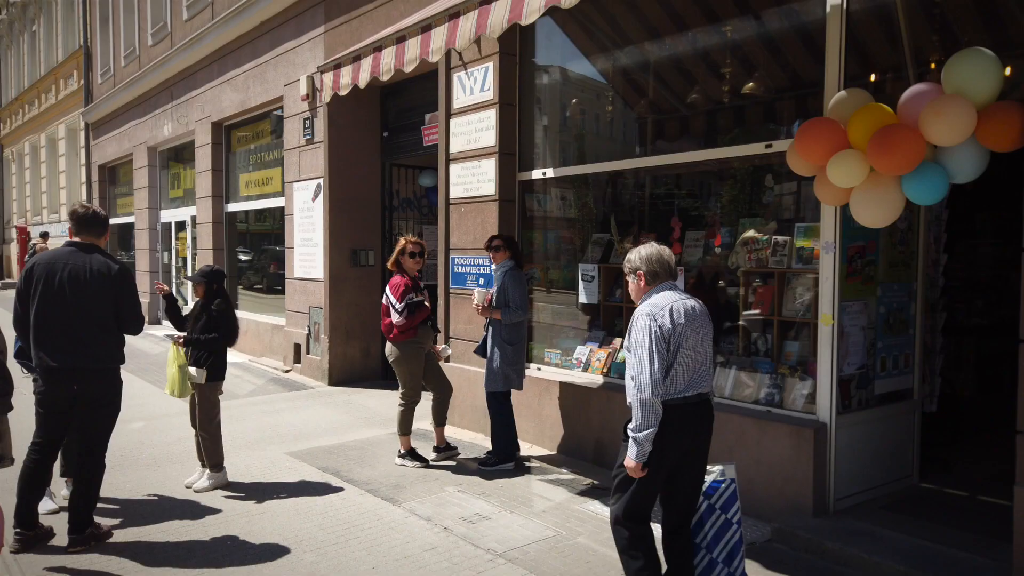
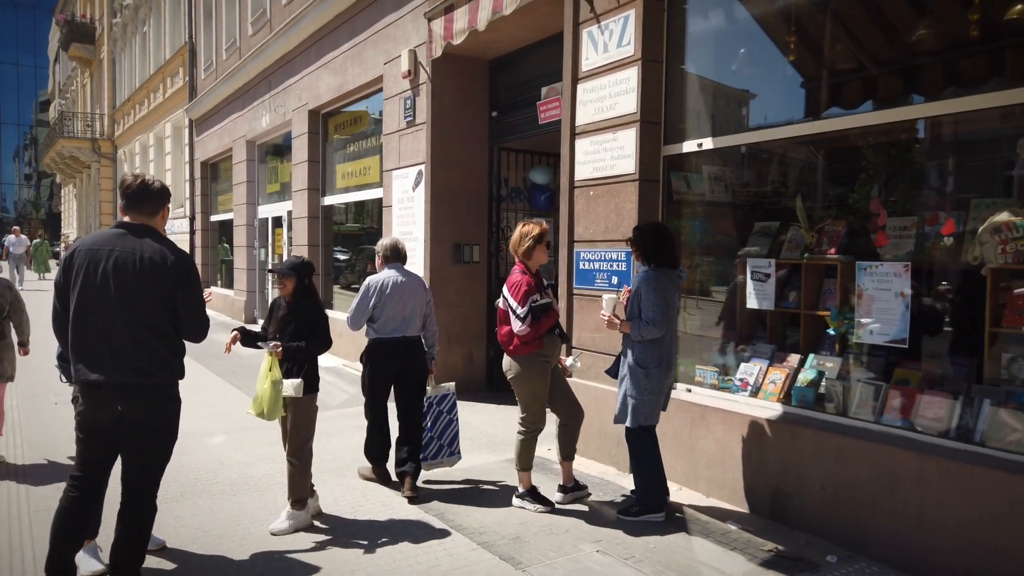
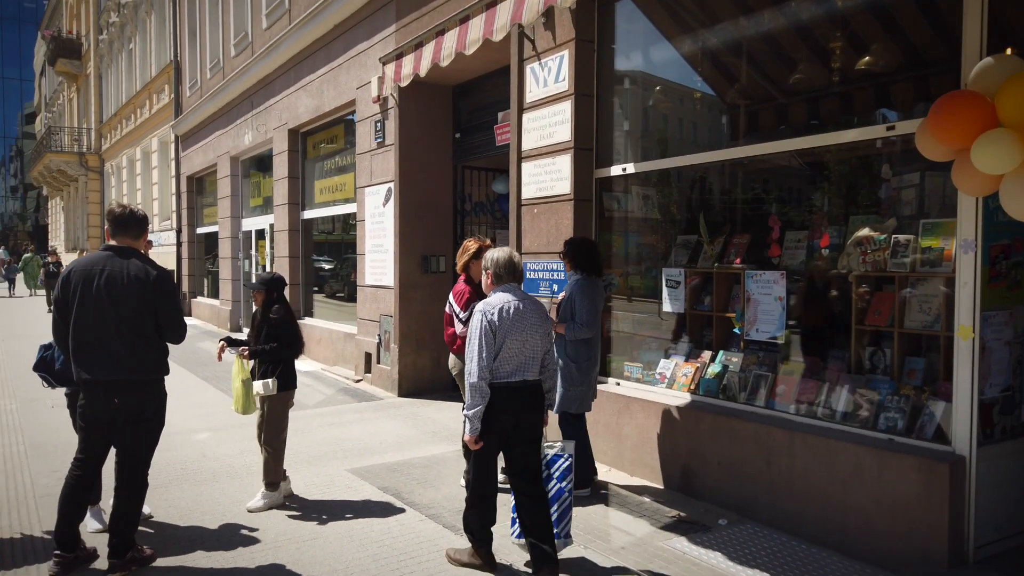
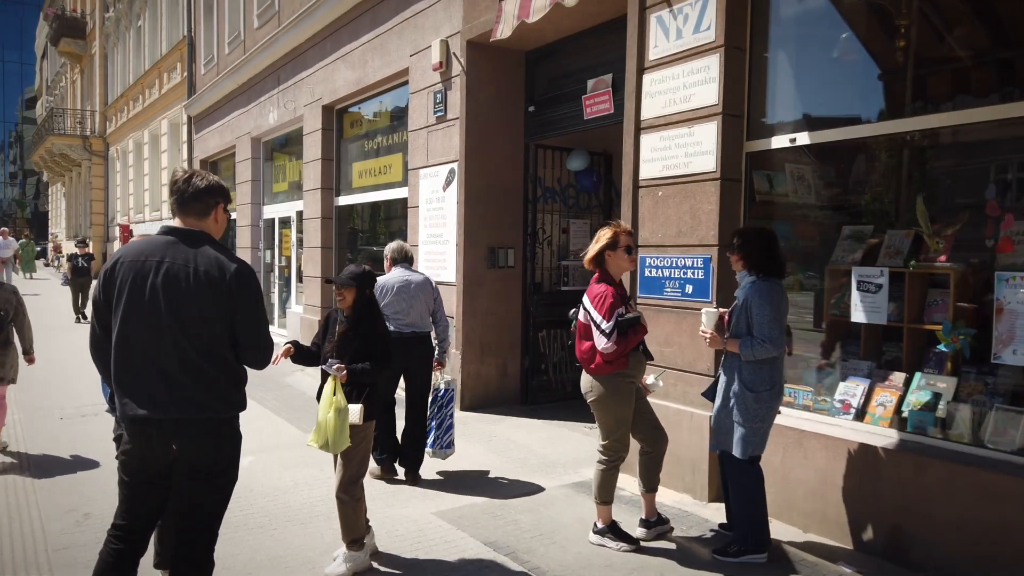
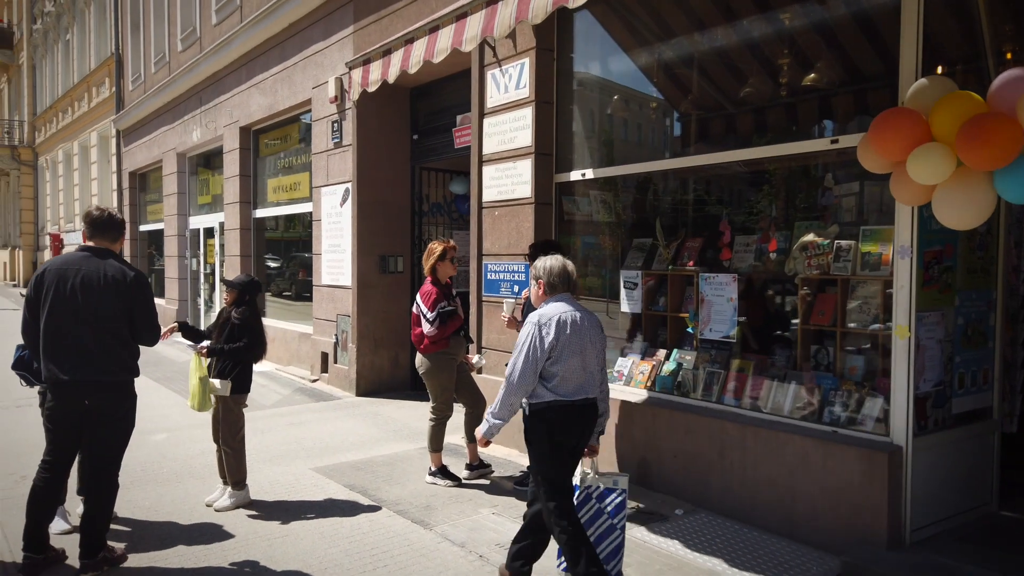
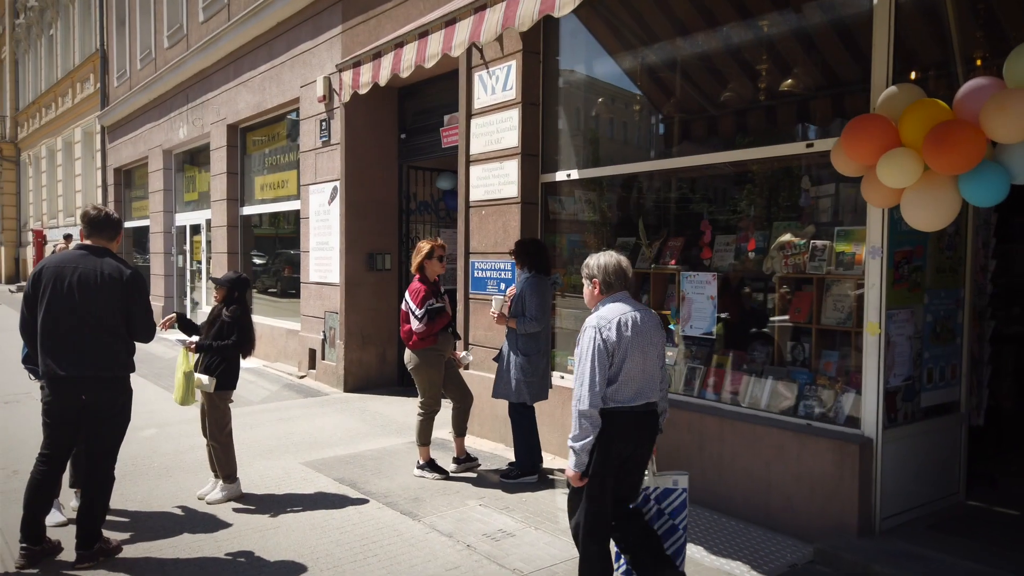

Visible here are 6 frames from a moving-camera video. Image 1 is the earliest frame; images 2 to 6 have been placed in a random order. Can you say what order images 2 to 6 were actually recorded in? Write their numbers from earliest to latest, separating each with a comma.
6, 5, 3, 2, 4
